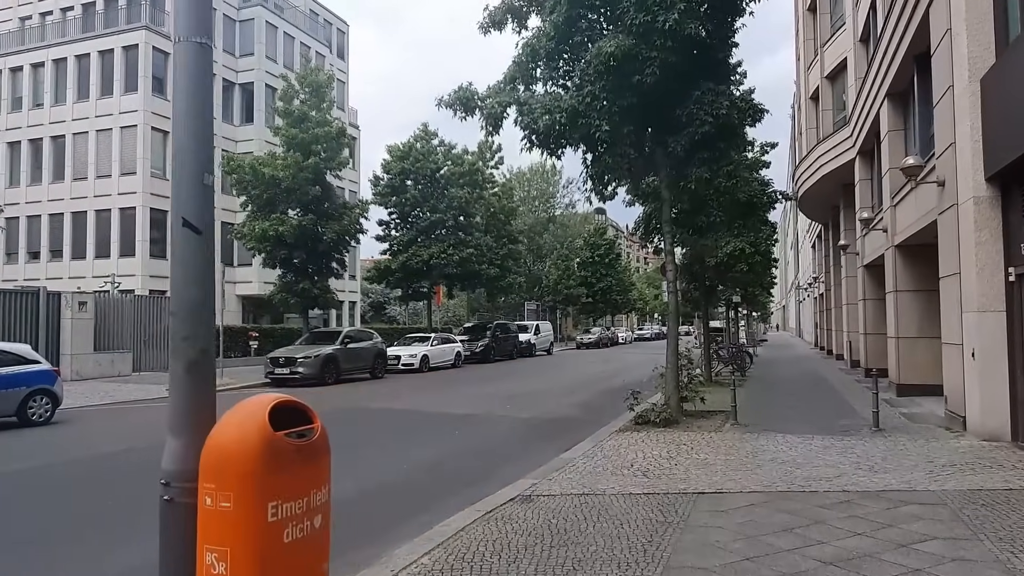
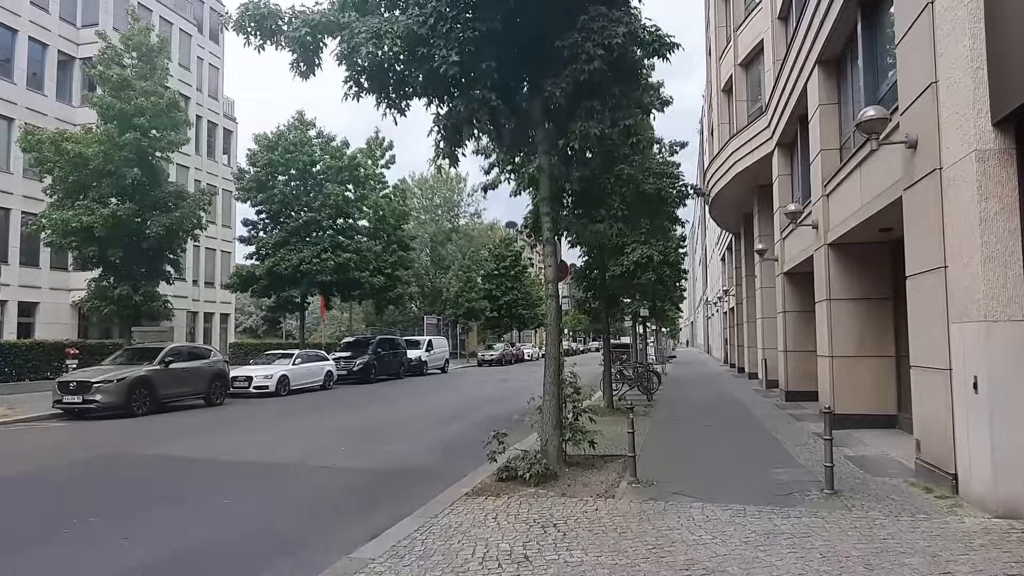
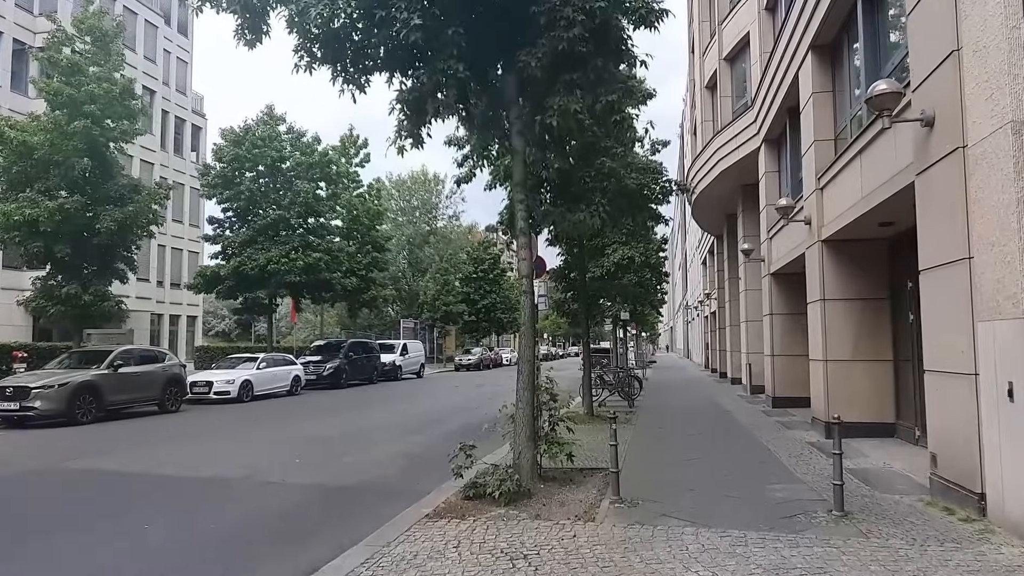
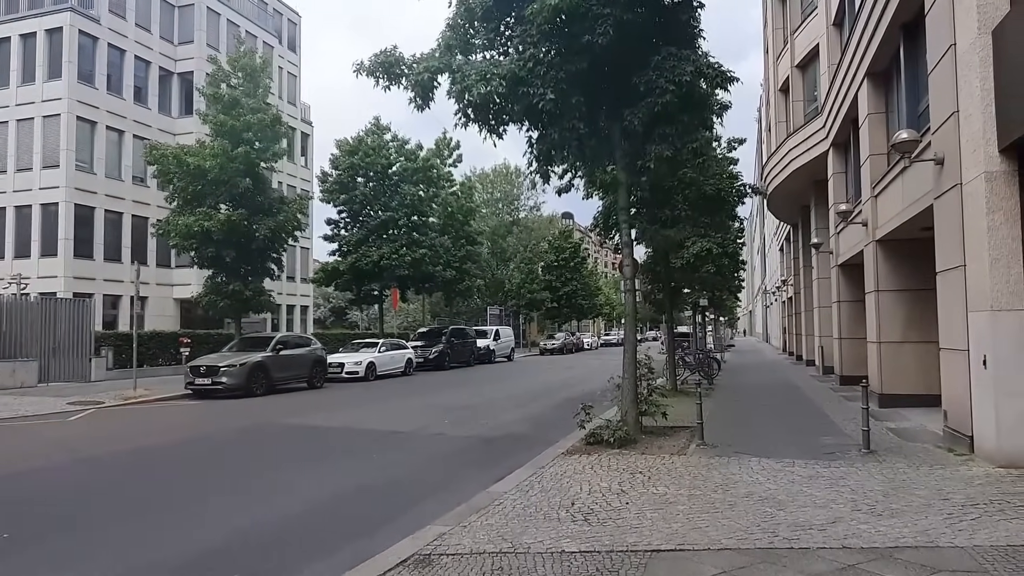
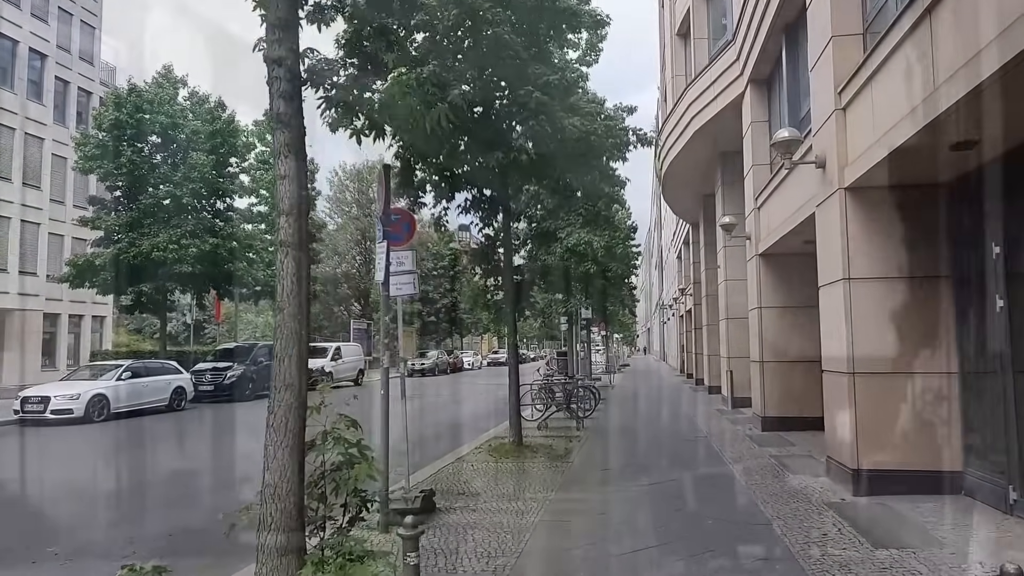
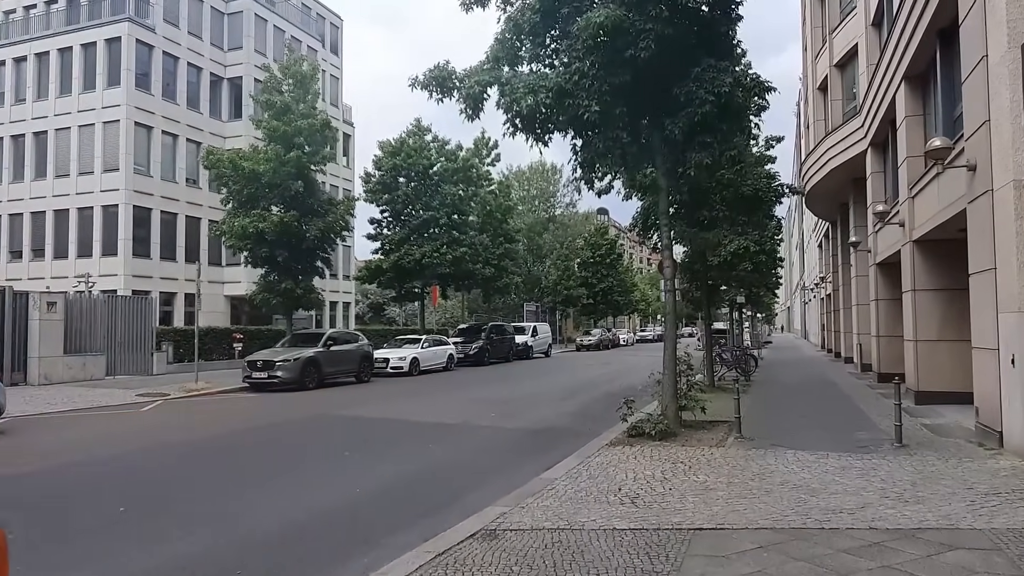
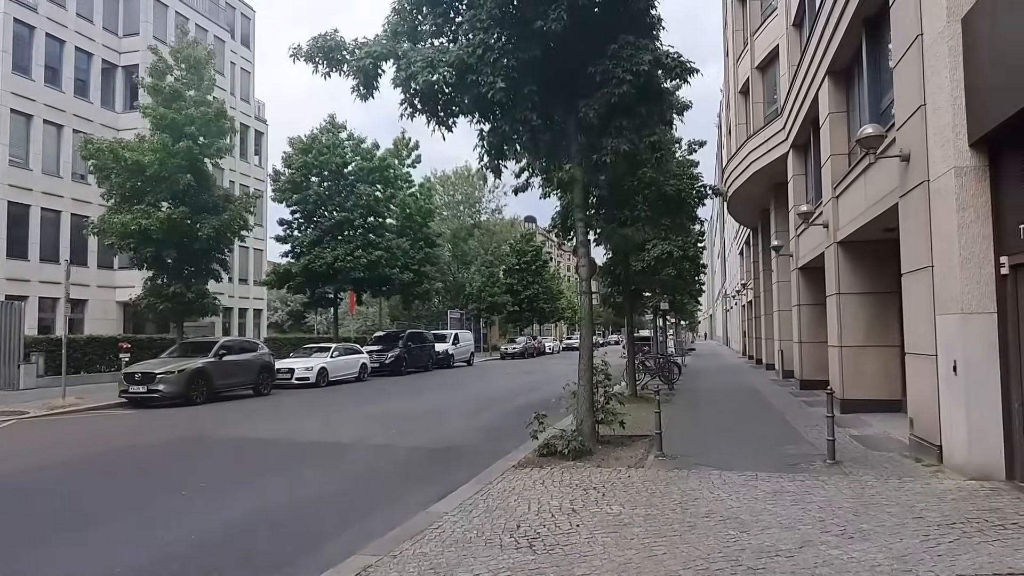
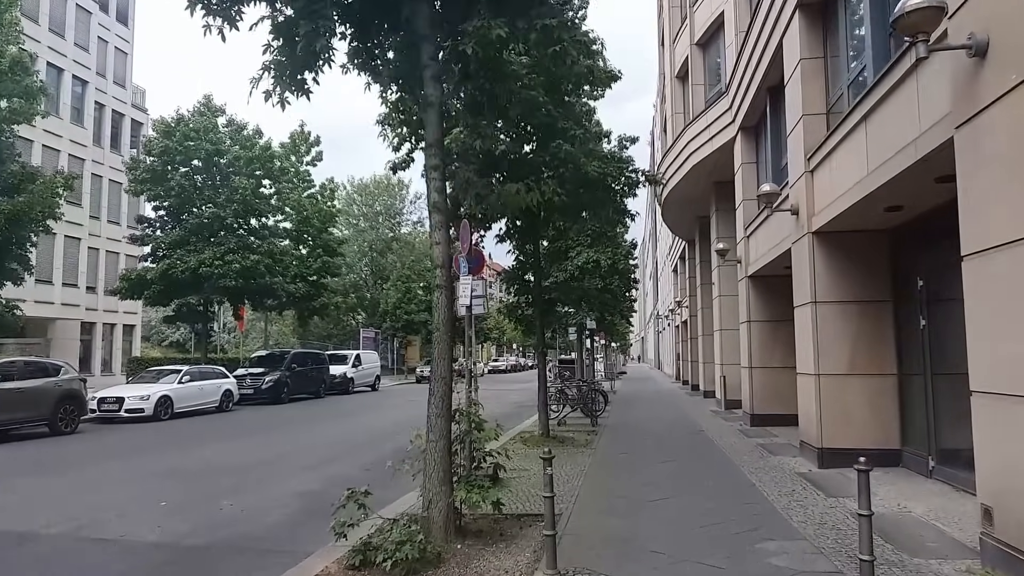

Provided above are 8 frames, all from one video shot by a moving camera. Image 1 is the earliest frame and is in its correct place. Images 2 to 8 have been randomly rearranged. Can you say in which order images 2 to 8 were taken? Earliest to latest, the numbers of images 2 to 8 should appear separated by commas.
6, 4, 7, 2, 3, 8, 5
